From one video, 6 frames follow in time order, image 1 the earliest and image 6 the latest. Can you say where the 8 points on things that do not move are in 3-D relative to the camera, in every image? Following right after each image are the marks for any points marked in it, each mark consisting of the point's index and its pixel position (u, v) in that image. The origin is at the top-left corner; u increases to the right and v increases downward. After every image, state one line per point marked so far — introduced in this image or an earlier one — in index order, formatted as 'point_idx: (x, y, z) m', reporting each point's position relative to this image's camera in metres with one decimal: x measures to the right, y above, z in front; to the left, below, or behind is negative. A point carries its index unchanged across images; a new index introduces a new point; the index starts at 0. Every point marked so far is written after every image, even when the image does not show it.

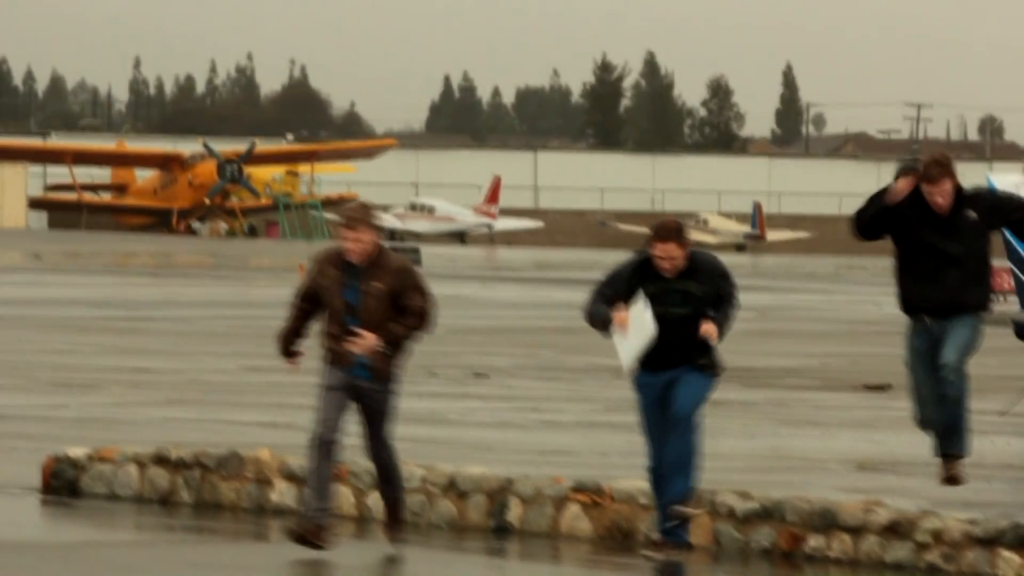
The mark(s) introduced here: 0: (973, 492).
0: (+2.7, -1.2, +9.7) m
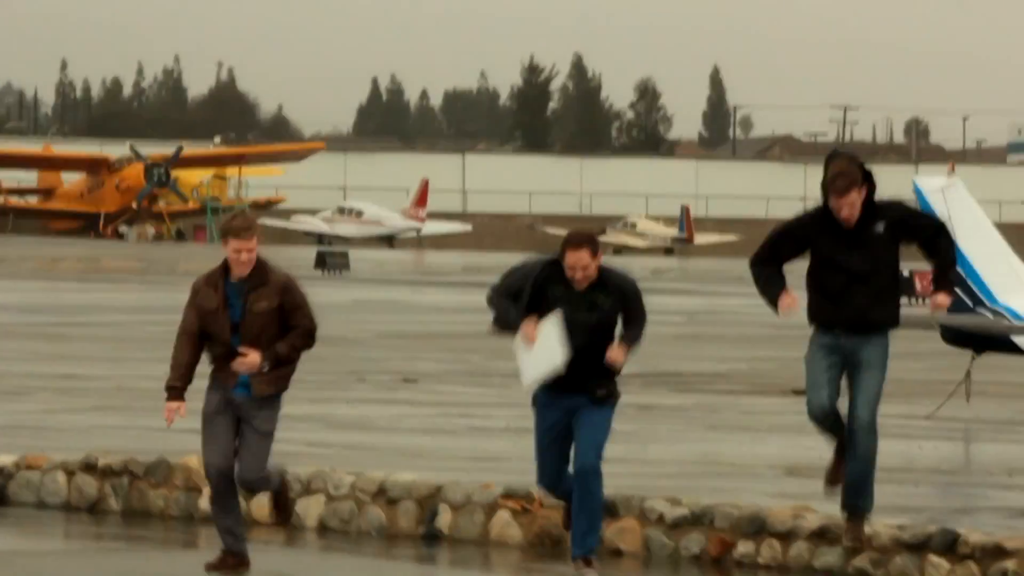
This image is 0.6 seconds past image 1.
0: (+2.3, -1.2, +9.7) m
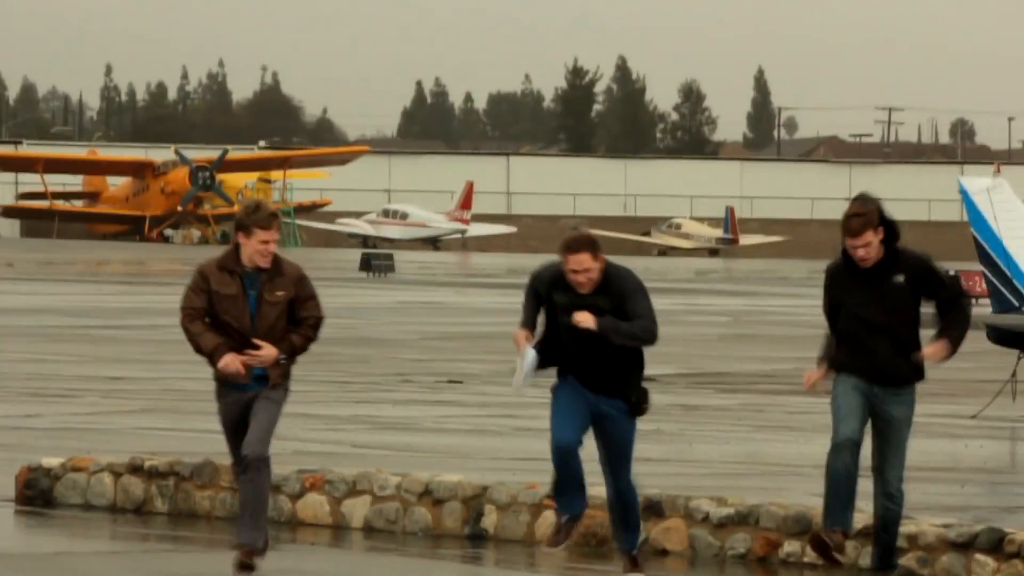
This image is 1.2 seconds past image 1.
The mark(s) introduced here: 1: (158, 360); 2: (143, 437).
0: (+2.5, -1.2, +9.7) m
1: (-3.4, -0.7, +16.3) m
2: (-2.5, -1.0, +11.4) m
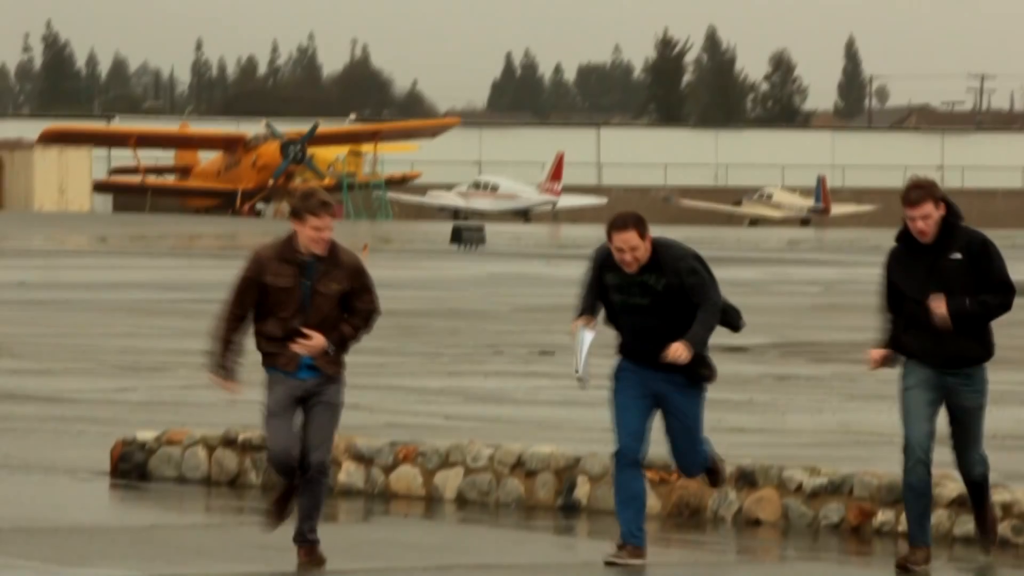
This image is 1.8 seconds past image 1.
0: (+3.0, -1.0, +9.6) m
1: (-2.7, -0.5, +16.4) m
2: (-1.9, -0.8, +11.5) m
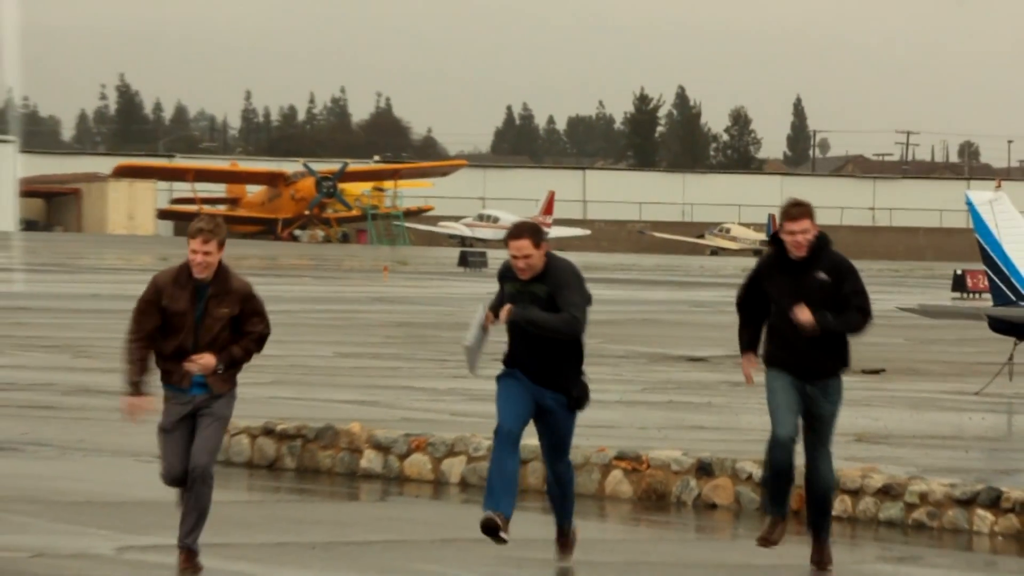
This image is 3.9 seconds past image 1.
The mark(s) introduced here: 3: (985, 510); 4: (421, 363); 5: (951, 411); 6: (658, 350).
0: (+3.0, -1.2, +11.3) m
1: (-2.7, -0.6, +18.2) m
2: (-1.9, -0.9, +13.2) m
3: (+3.0, -1.4, +10.4) m
4: (-0.9, -0.8, +16.0) m
5: (+3.6, -1.0, +13.5) m
6: (+1.7, -0.7, +19.6) m
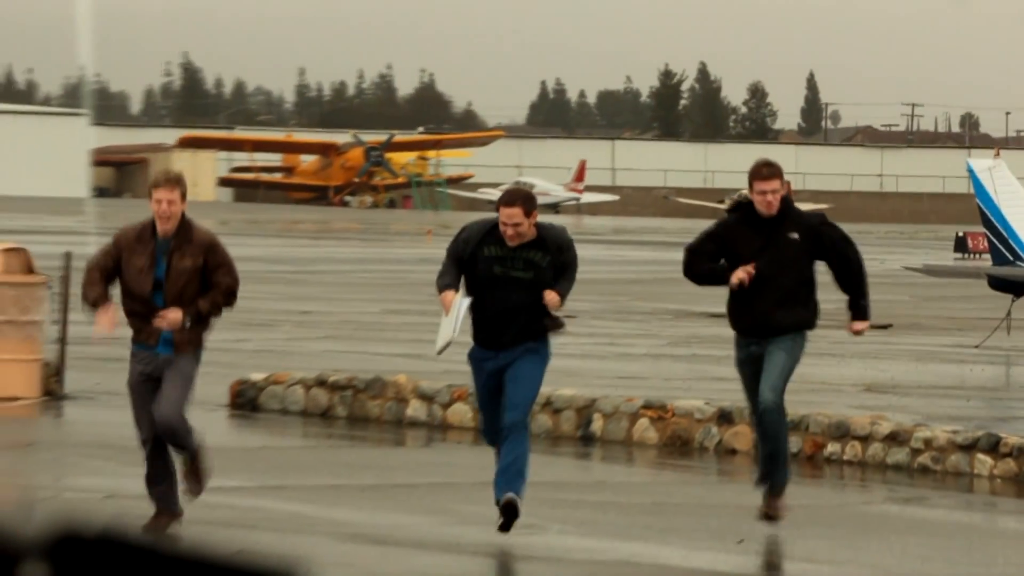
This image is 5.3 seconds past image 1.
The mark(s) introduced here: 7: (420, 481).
0: (+3.3, -0.9, +12.2) m
1: (-2.3, -0.1, +19.2) m
2: (-1.6, -0.6, +14.2) m
3: (+3.2, -1.1, +11.3) m
4: (-0.5, -0.4, +17.0) m
5: (+3.9, -0.7, +14.3) m
6: (+2.1, -0.2, +20.5) m
7: (-0.6, -1.2, +10.7) m
